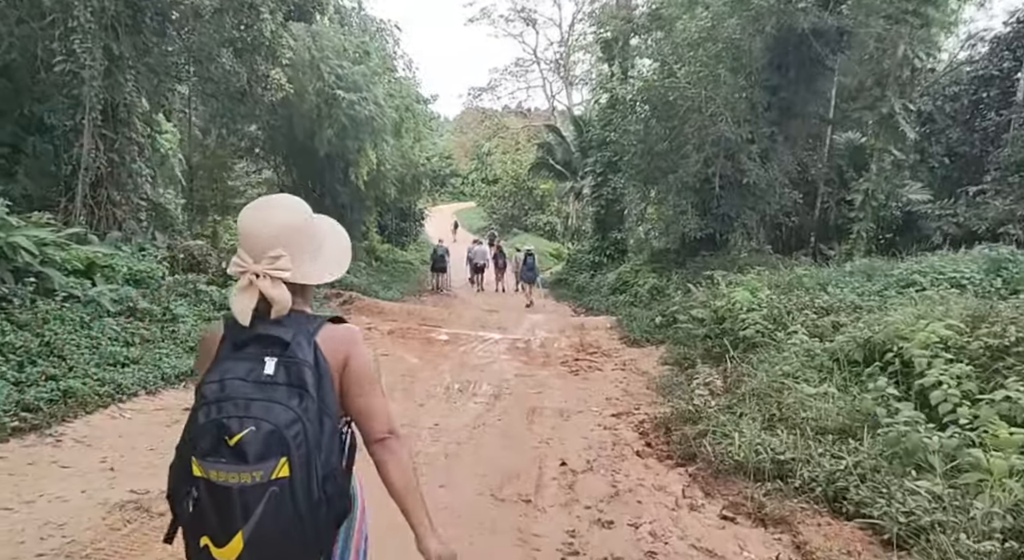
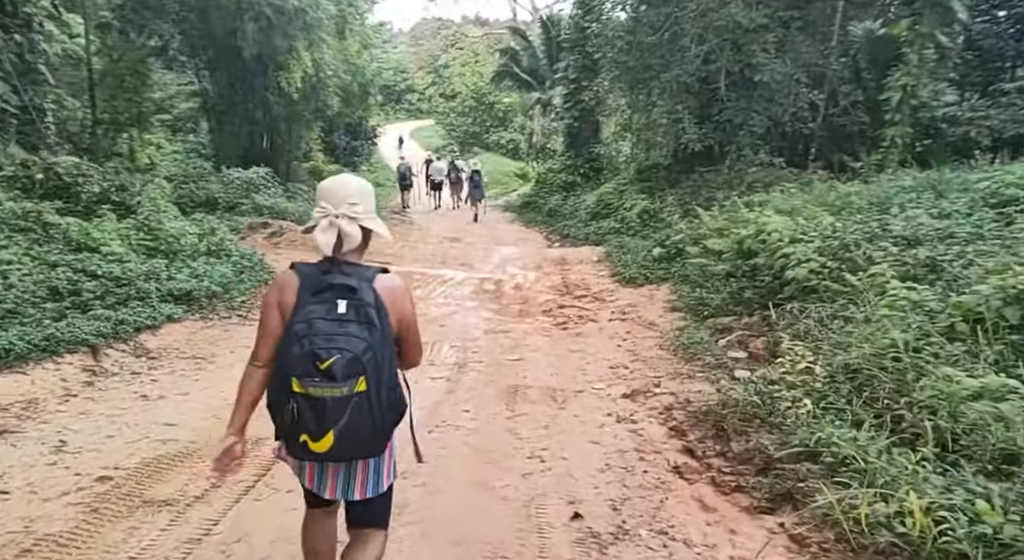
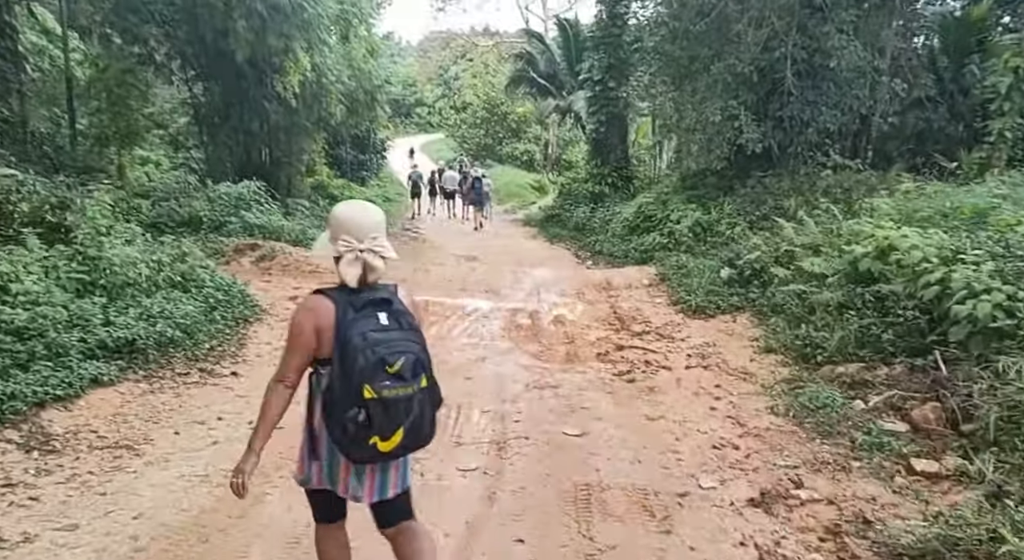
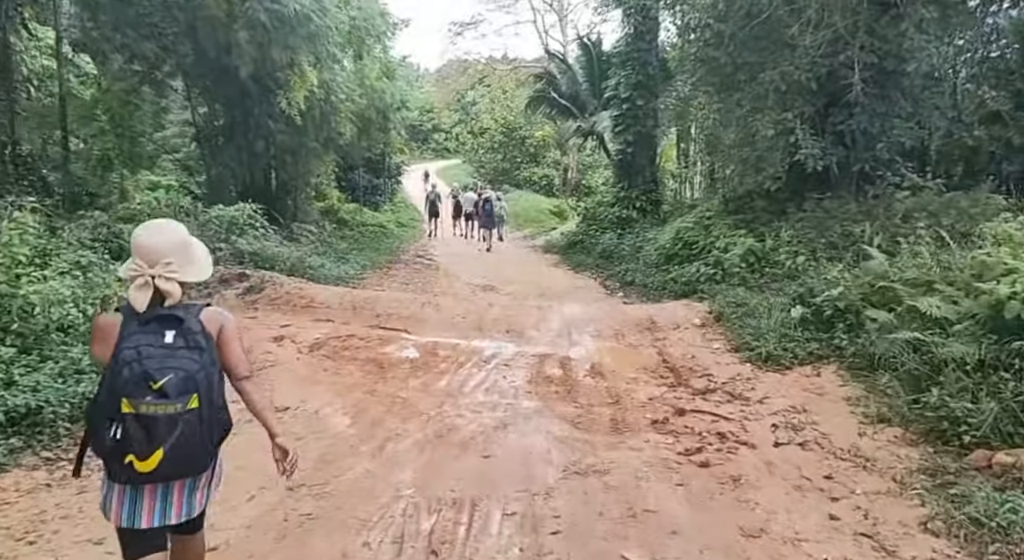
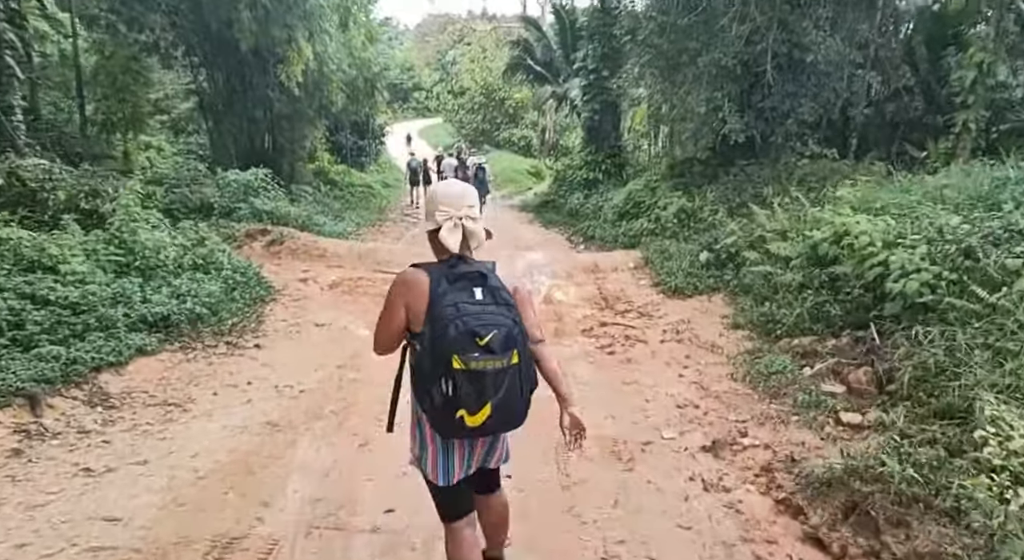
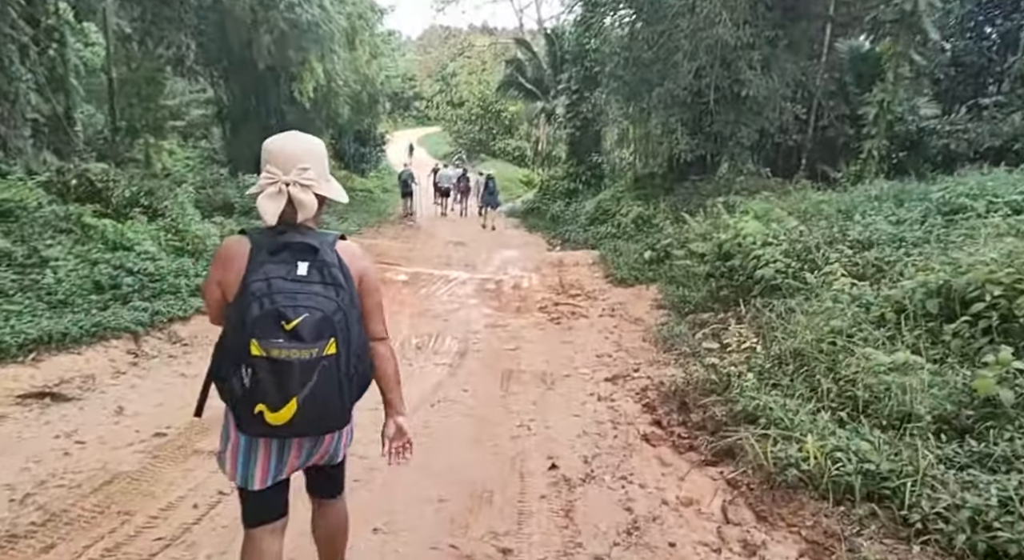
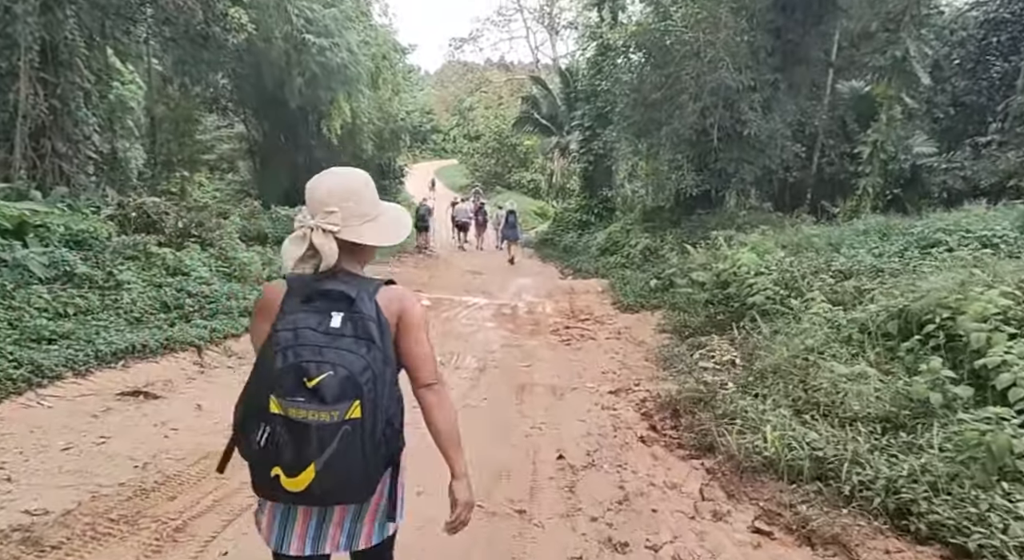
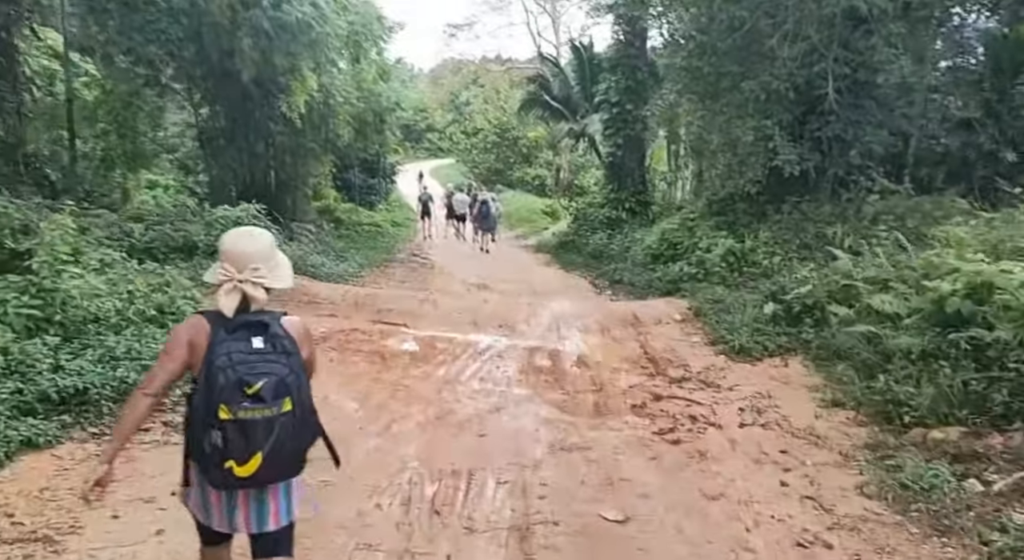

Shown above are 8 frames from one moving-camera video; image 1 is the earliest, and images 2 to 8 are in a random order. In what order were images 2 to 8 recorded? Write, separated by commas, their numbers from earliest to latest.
7, 6, 2, 5, 3, 8, 4
